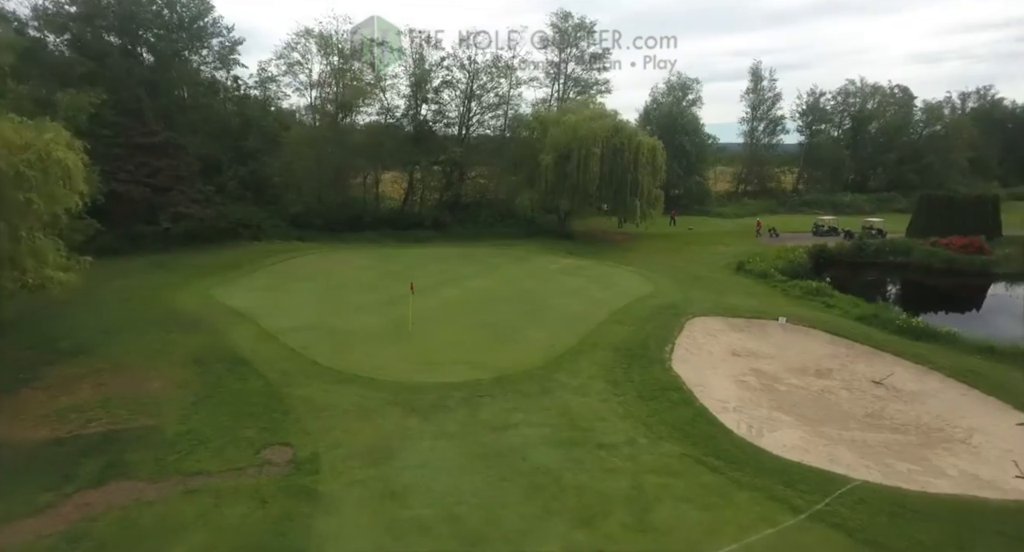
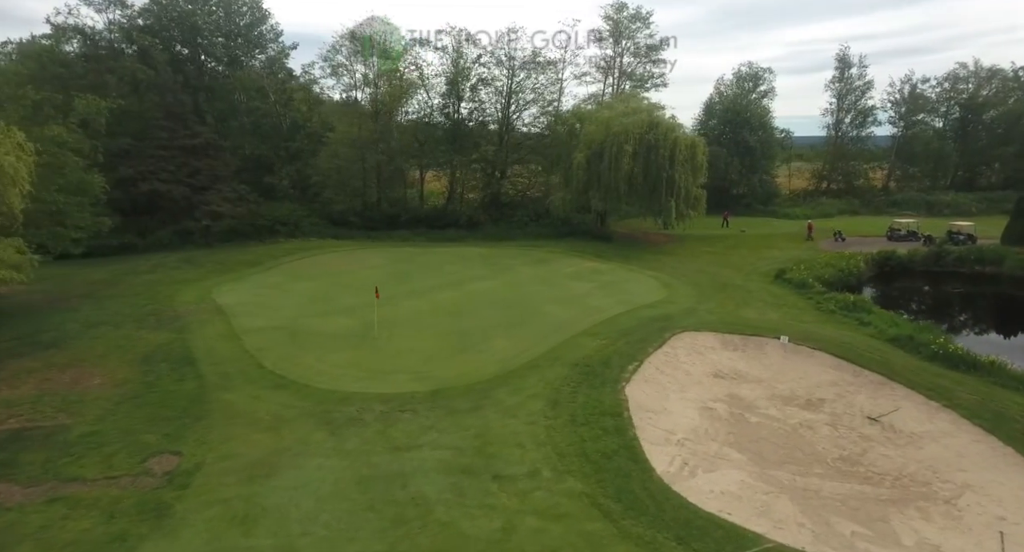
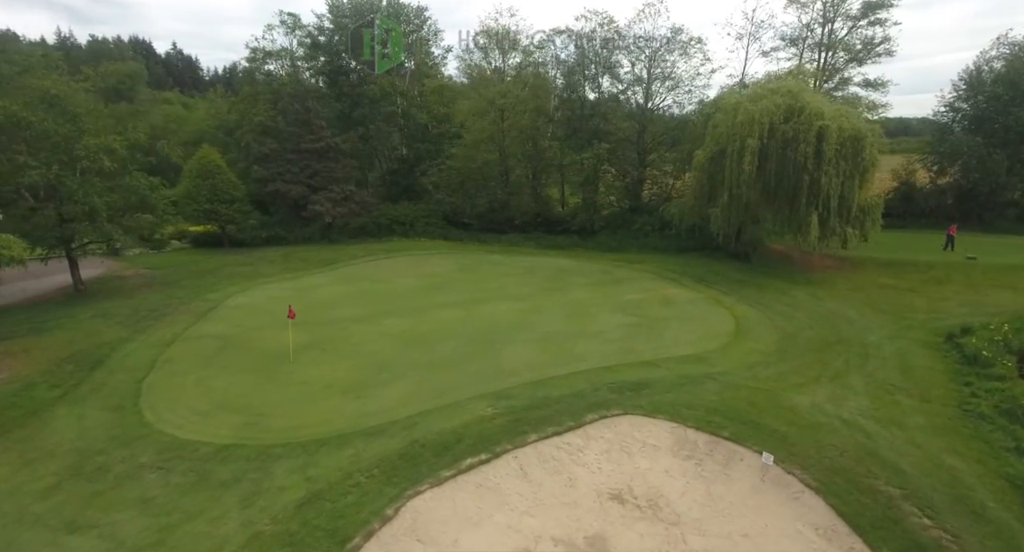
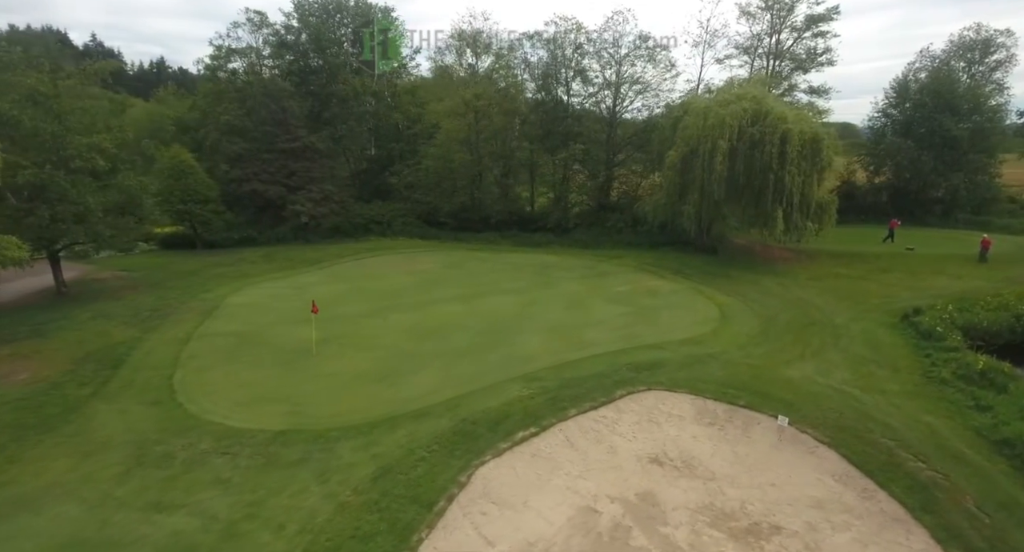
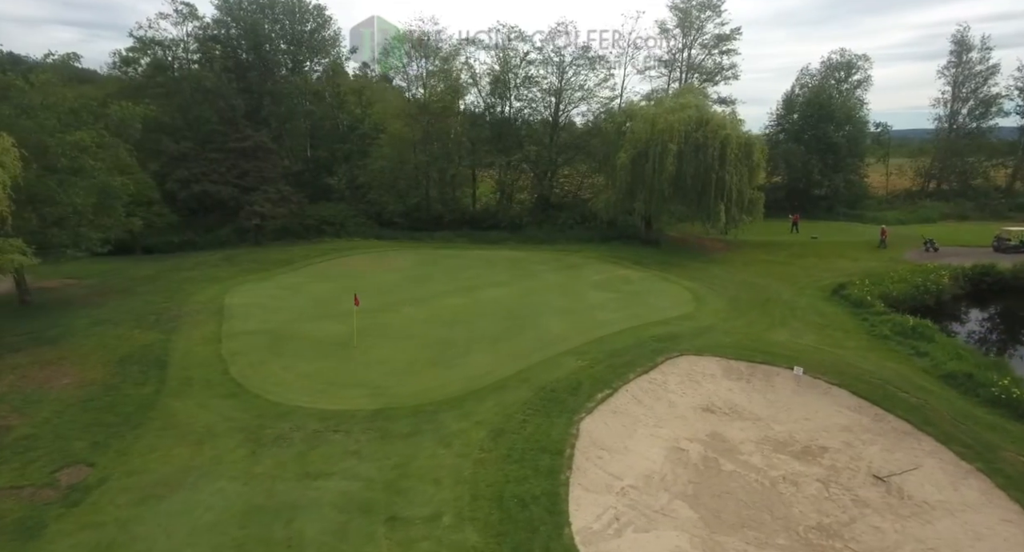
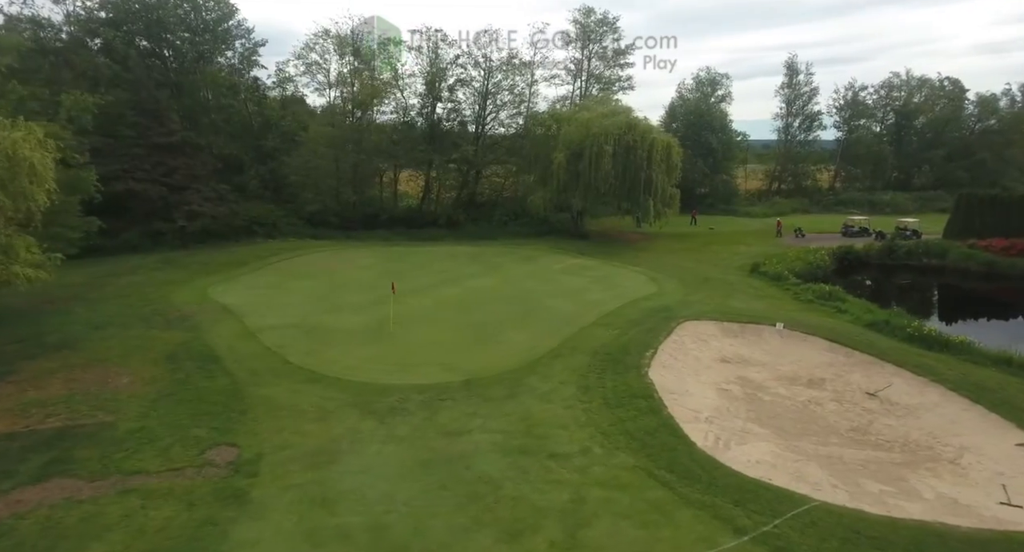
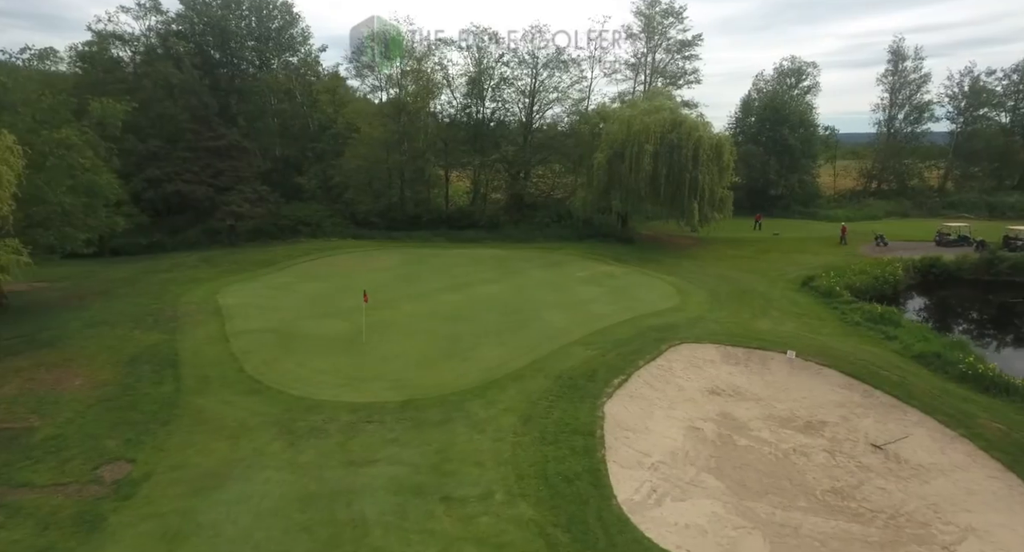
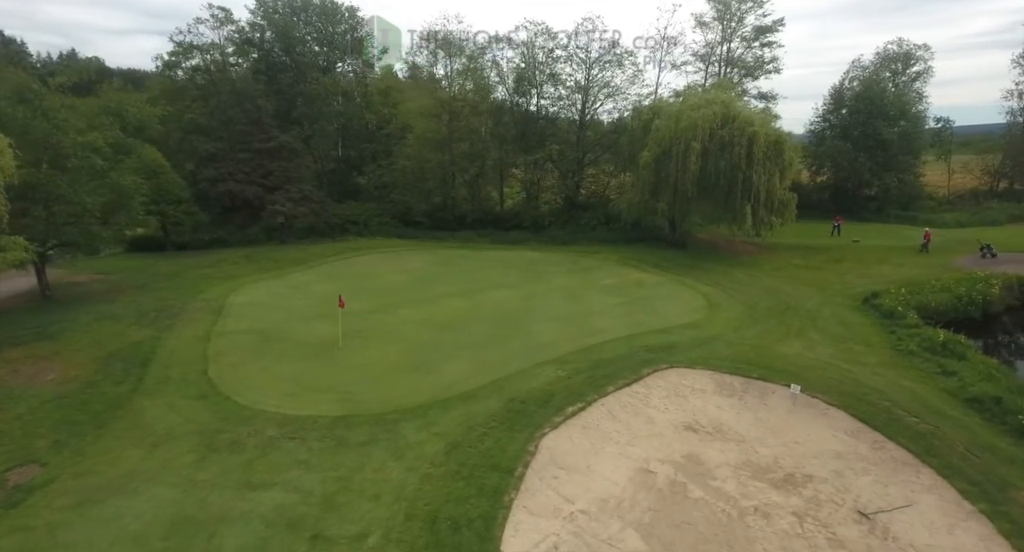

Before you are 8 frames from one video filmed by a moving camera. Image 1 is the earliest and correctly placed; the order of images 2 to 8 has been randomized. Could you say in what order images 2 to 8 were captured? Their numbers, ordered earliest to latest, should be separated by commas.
6, 2, 7, 5, 8, 4, 3
